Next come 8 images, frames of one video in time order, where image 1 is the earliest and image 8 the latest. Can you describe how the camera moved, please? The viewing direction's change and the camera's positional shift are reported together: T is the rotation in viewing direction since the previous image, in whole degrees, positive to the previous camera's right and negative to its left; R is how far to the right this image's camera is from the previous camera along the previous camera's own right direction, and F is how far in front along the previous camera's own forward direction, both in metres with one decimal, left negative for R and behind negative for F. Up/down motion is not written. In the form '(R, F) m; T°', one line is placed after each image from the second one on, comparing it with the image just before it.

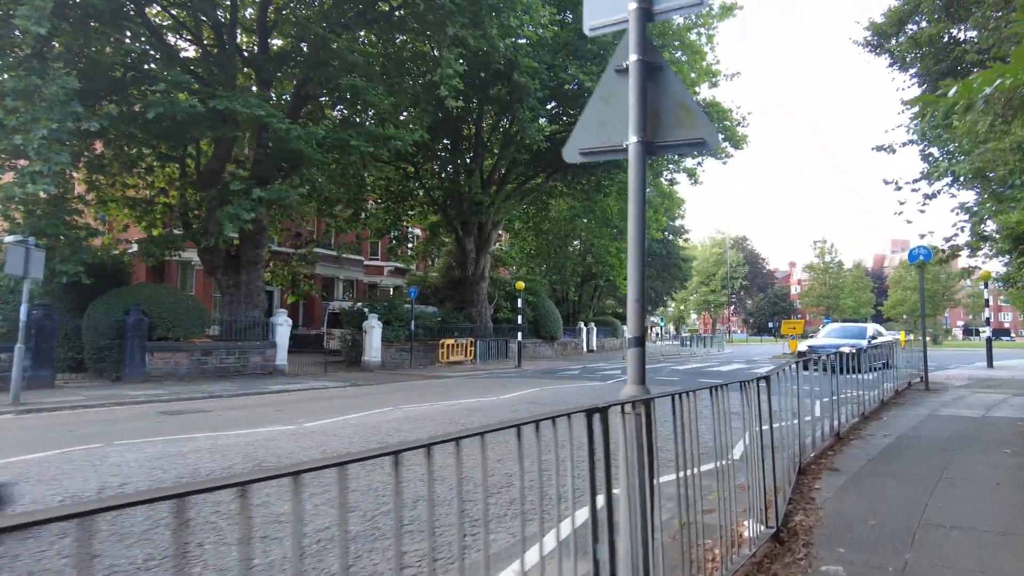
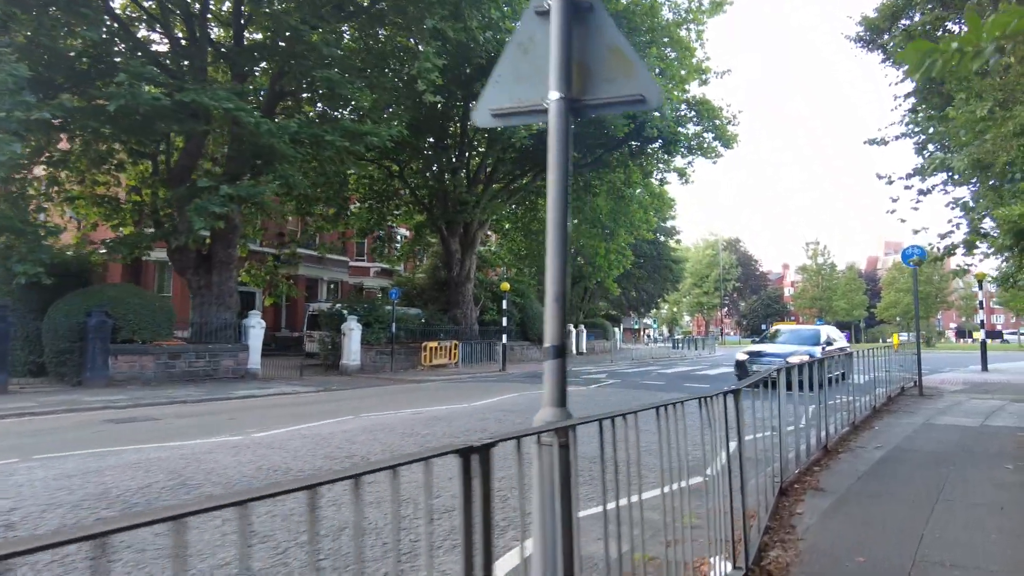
(+0.3, +0.6) m; 0°
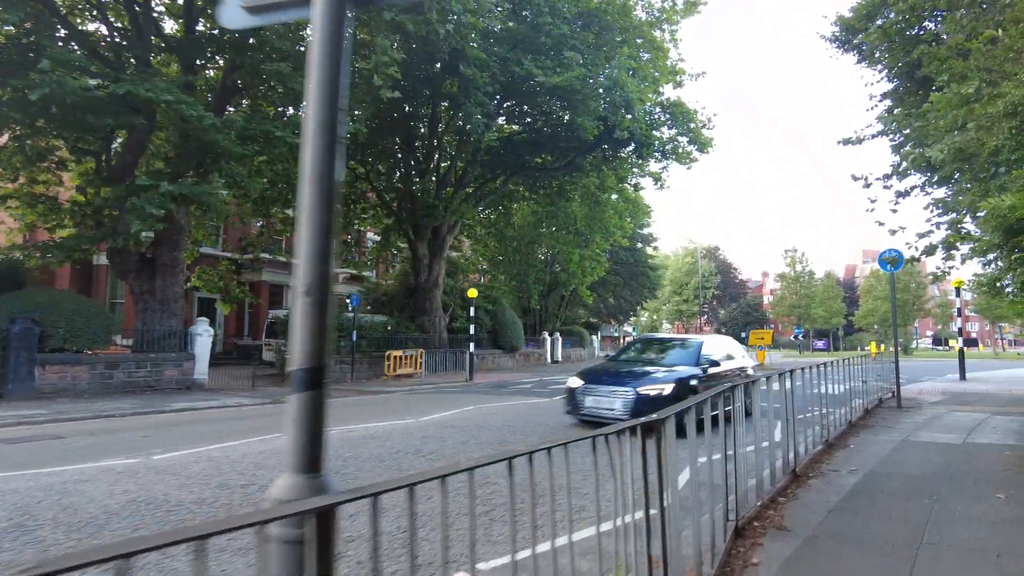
(+0.5, +0.8) m; +1°
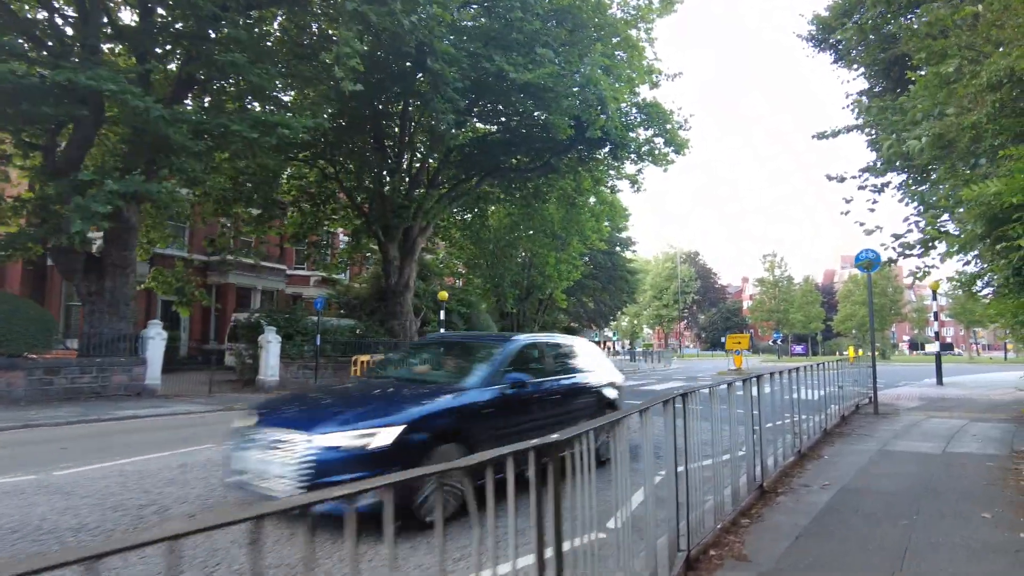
(+0.4, +0.6) m; +1°
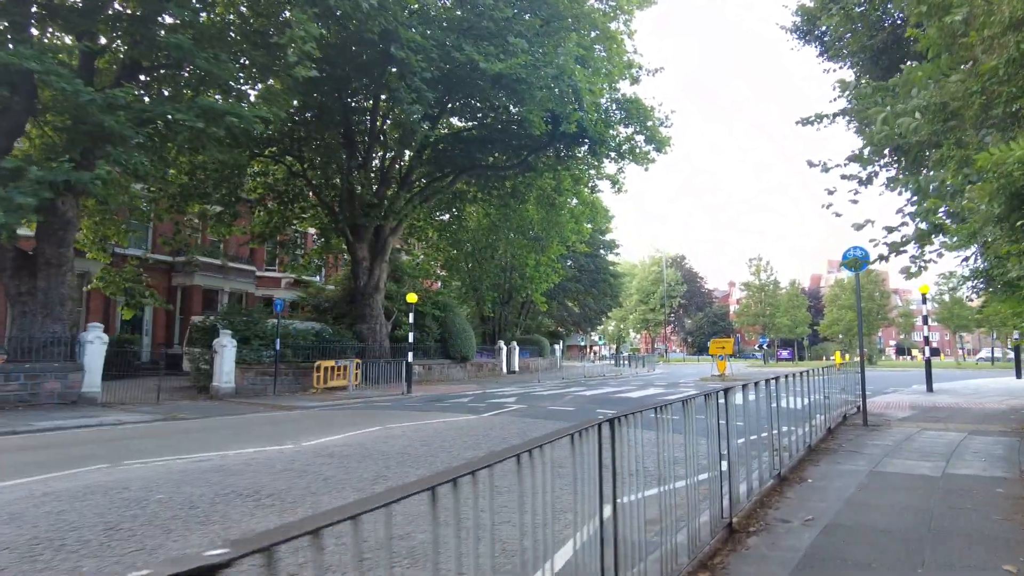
(+0.5, +1.0) m; +1°
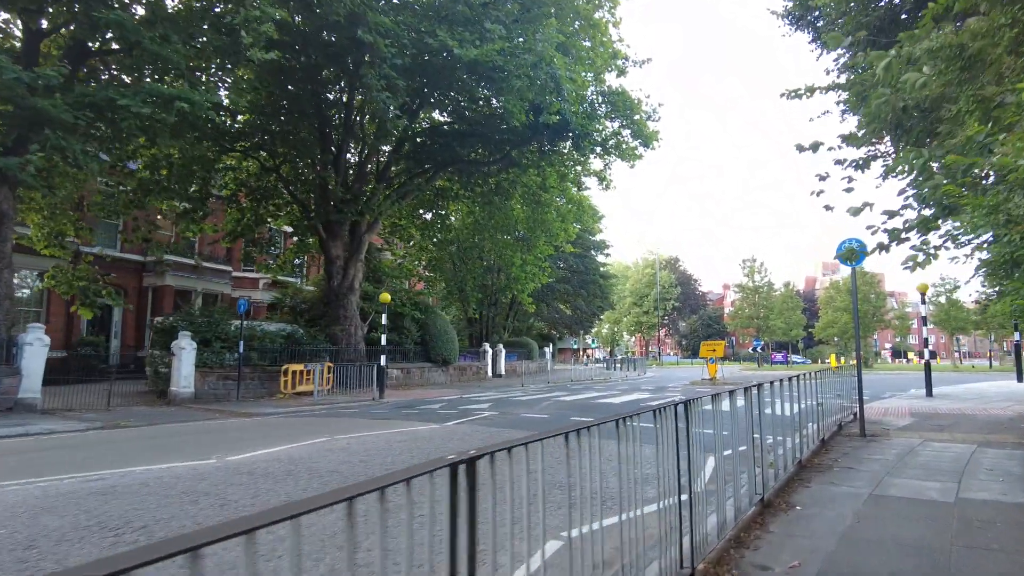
(+0.5, +1.0) m; 0°
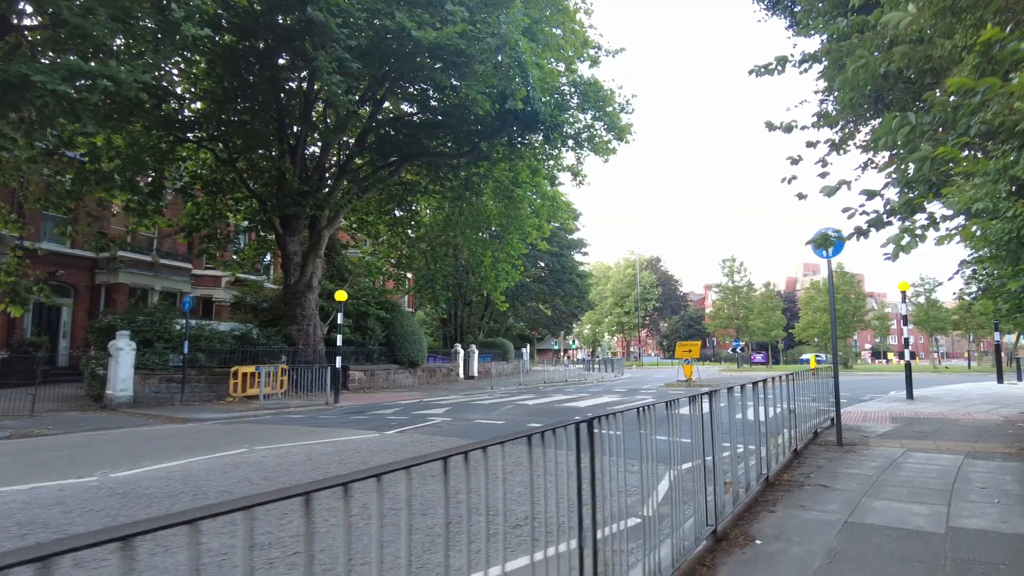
(+0.5, +0.9) m; +1°
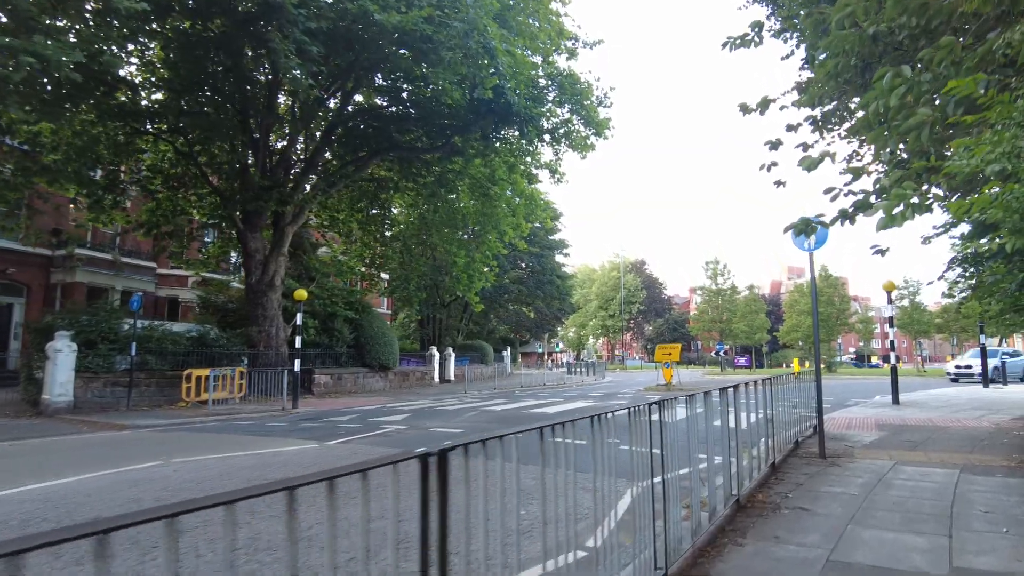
(+0.4, +0.9) m; +1°
